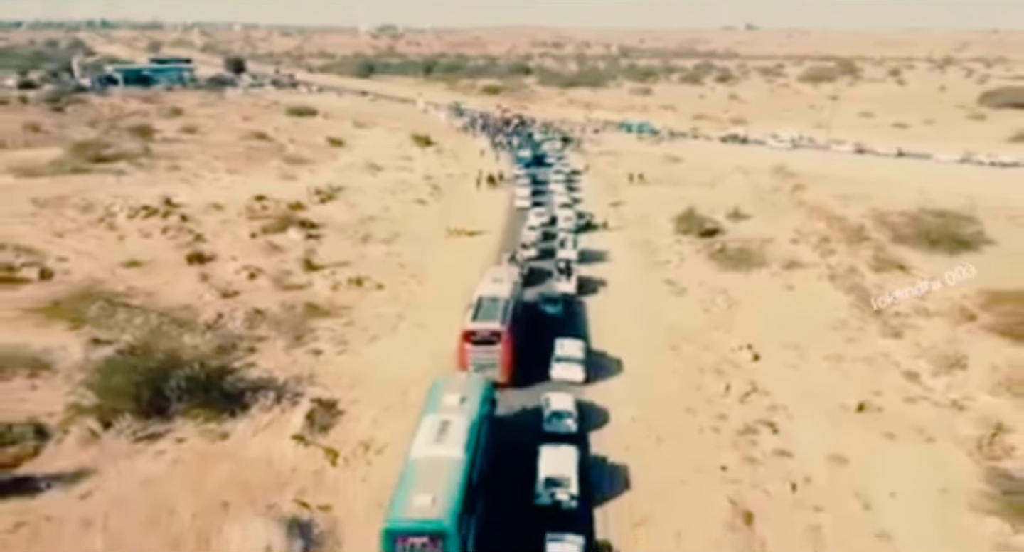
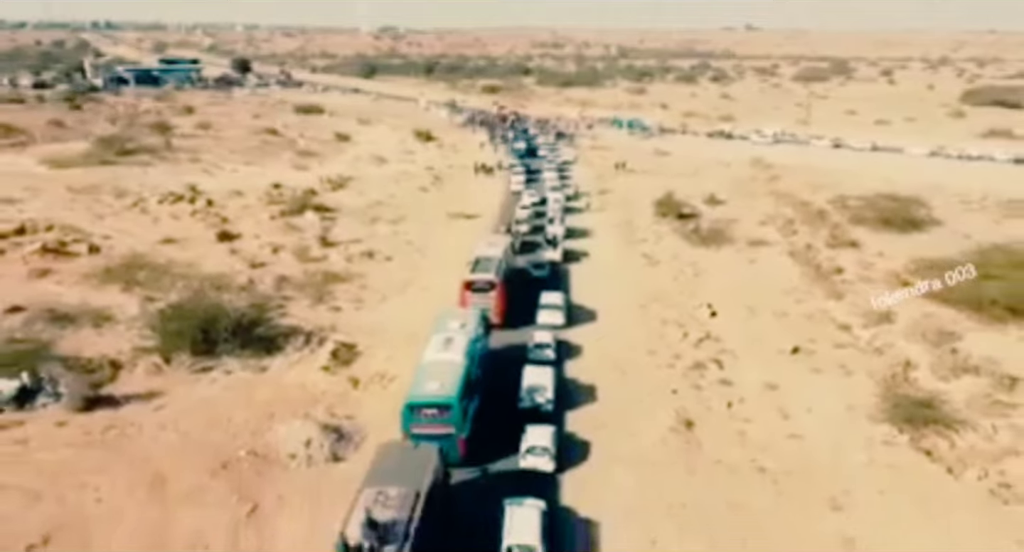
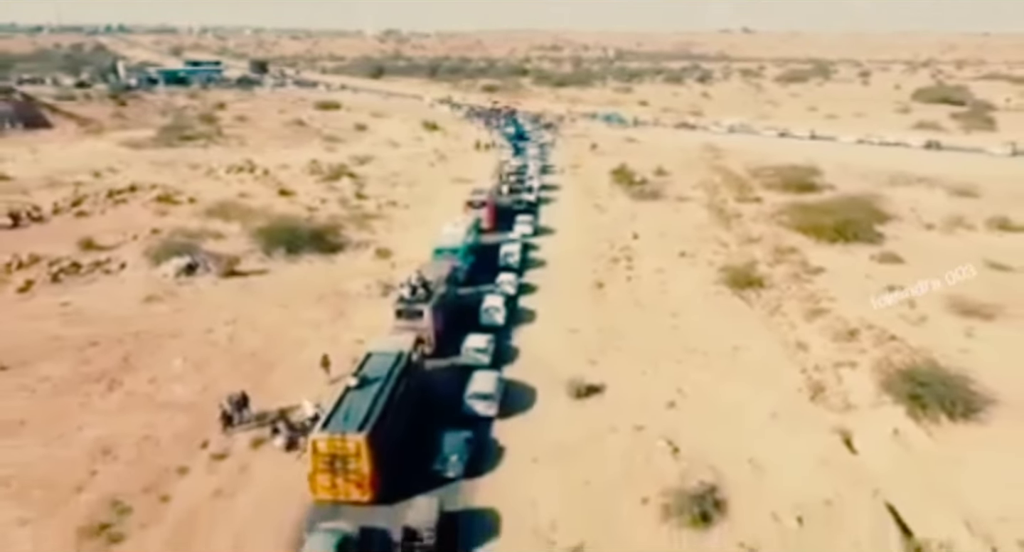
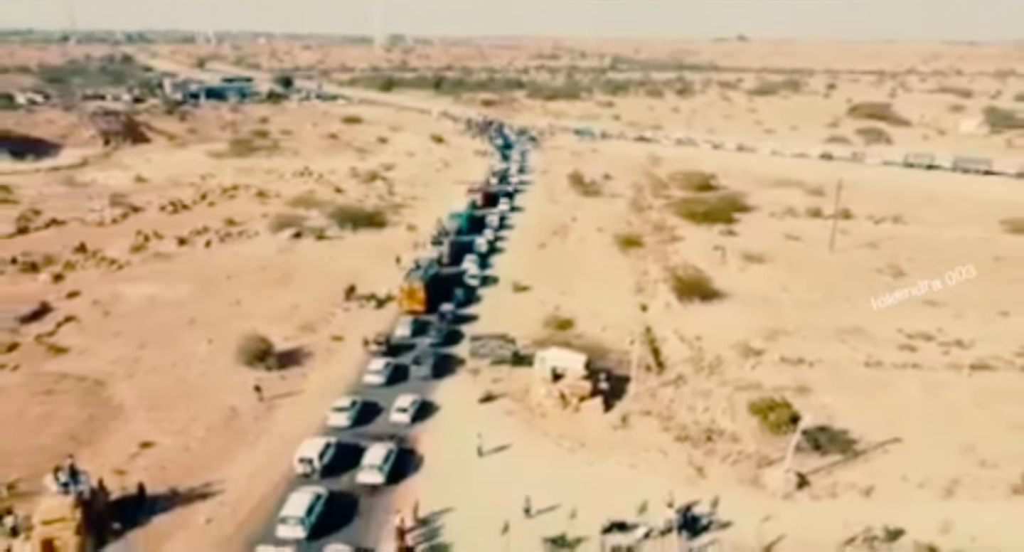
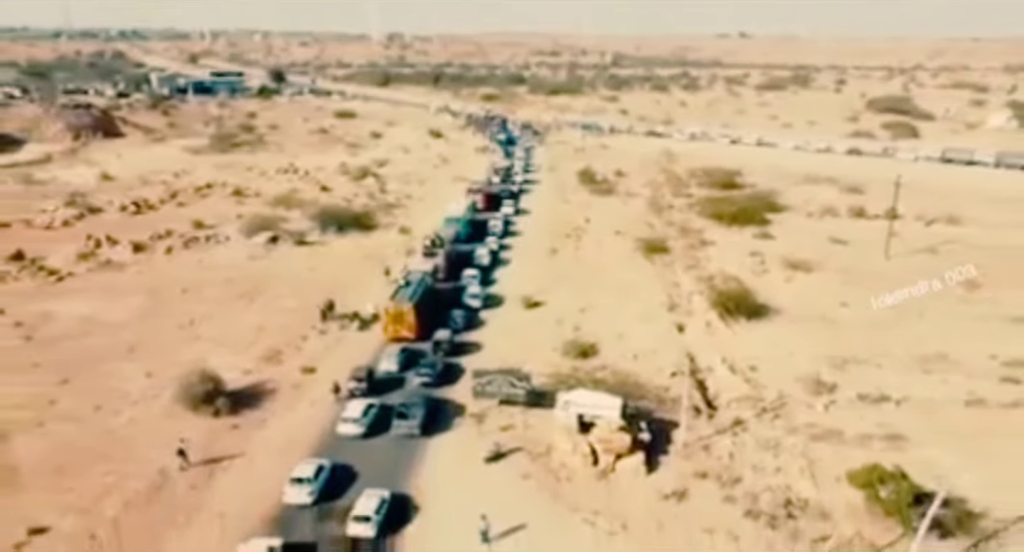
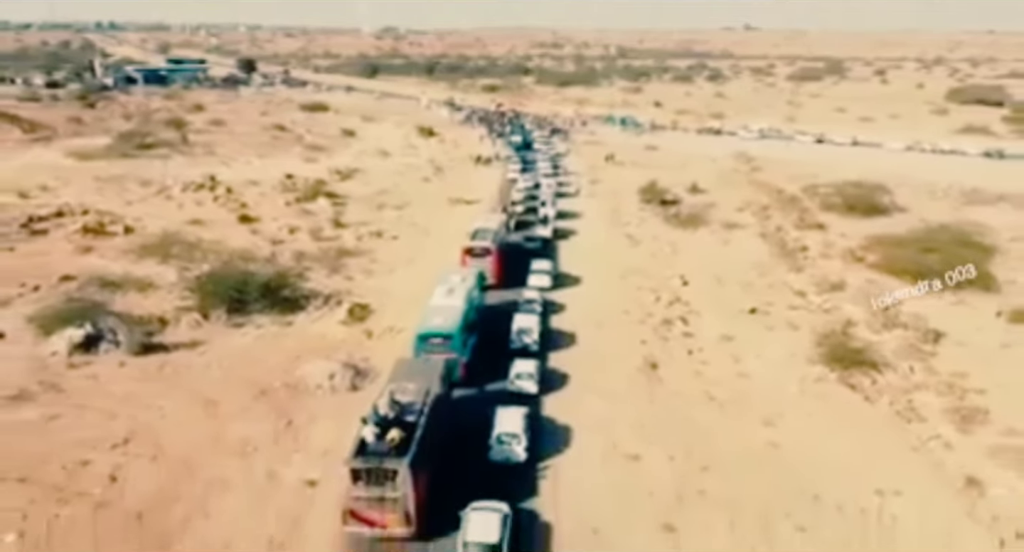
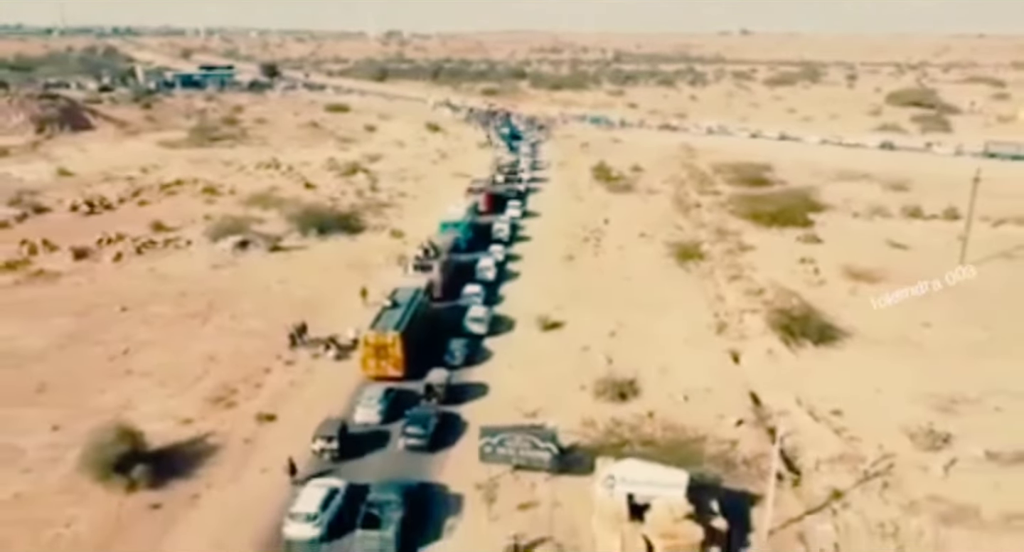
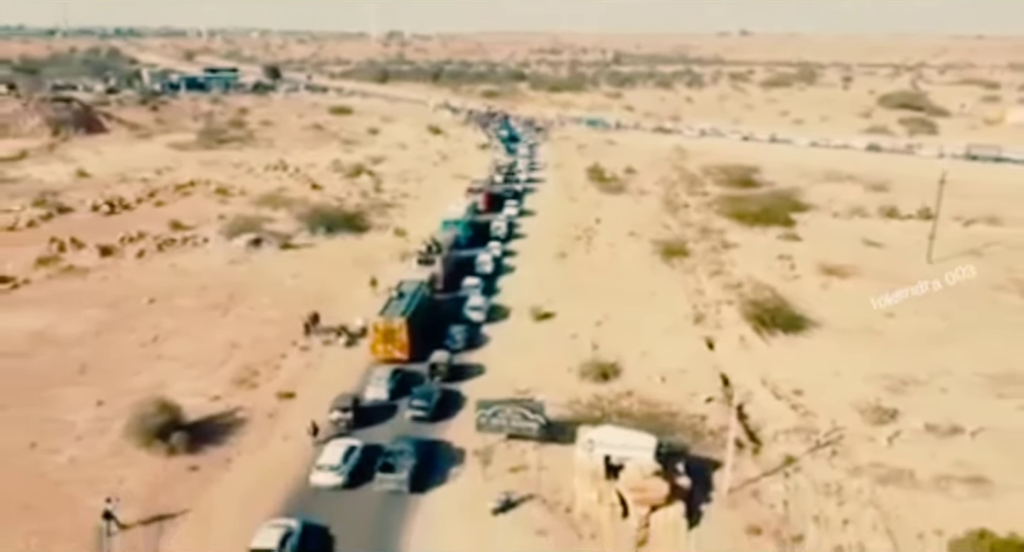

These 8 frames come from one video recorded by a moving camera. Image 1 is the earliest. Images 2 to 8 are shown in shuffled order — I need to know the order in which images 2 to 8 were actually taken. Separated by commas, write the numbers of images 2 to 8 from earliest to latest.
2, 6, 3, 7, 8, 5, 4
